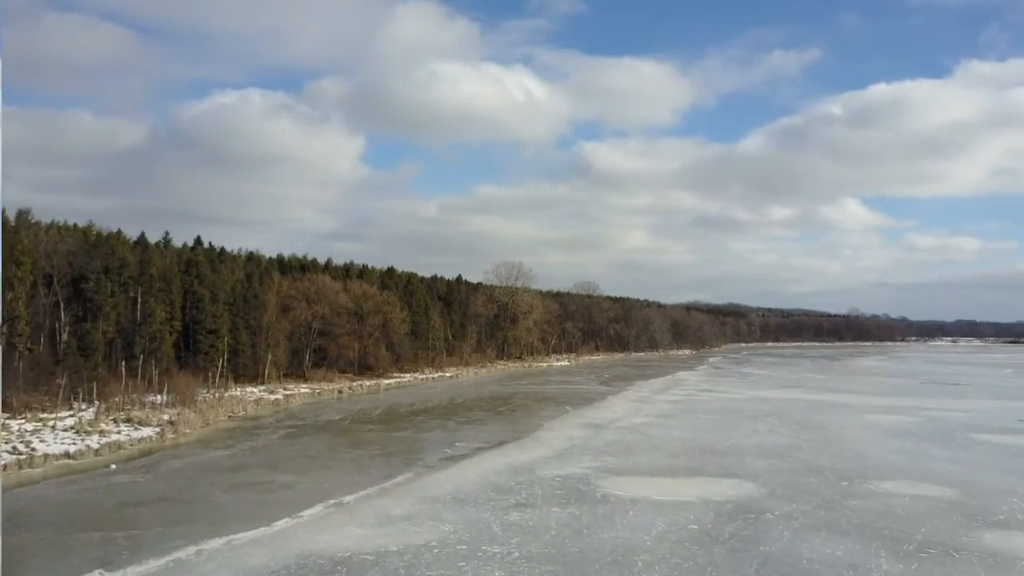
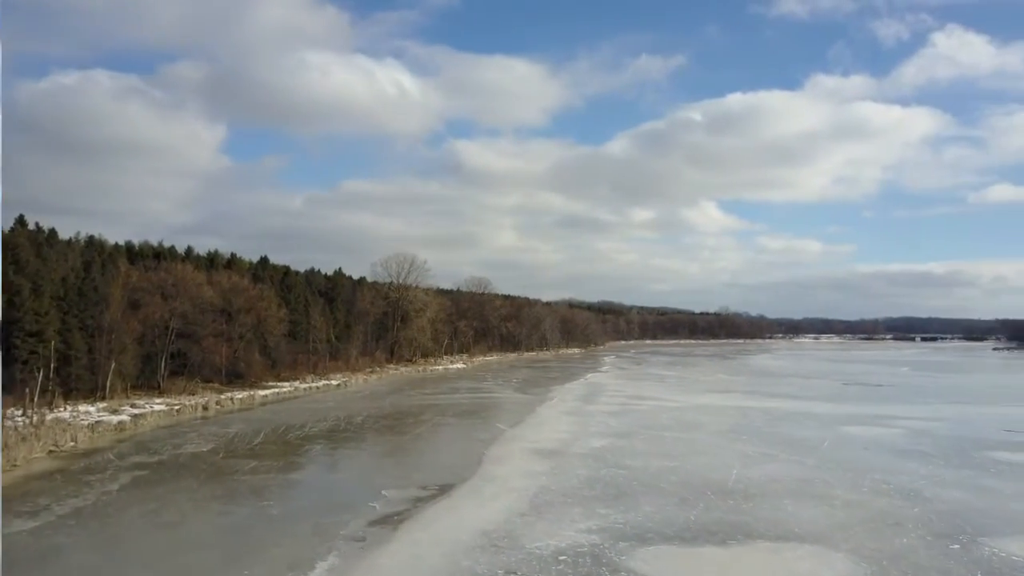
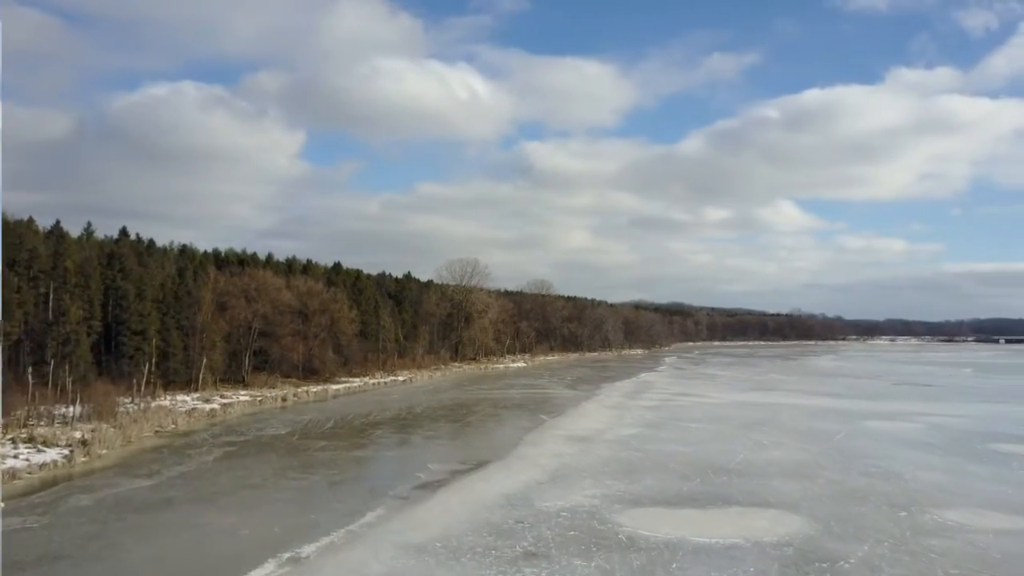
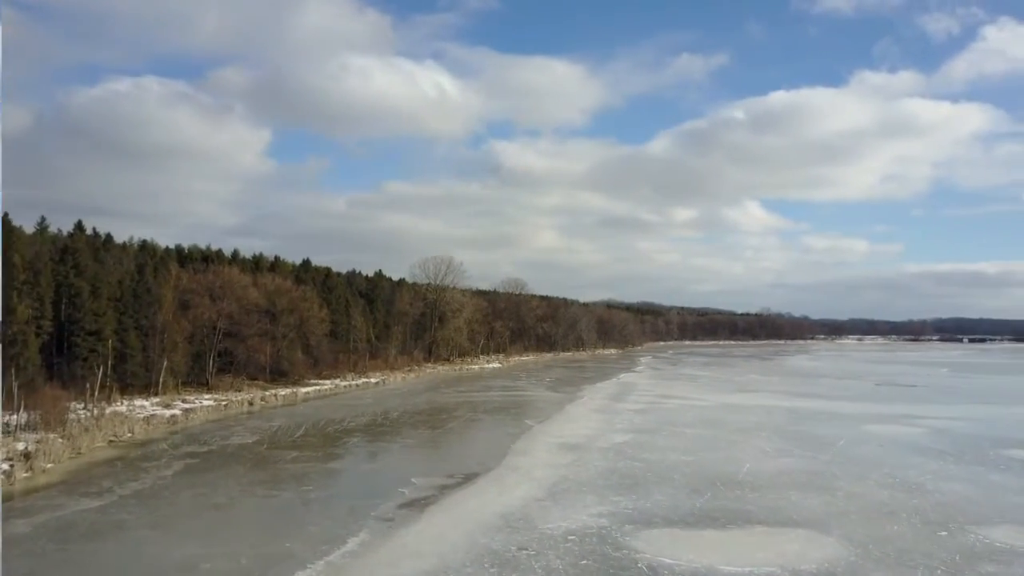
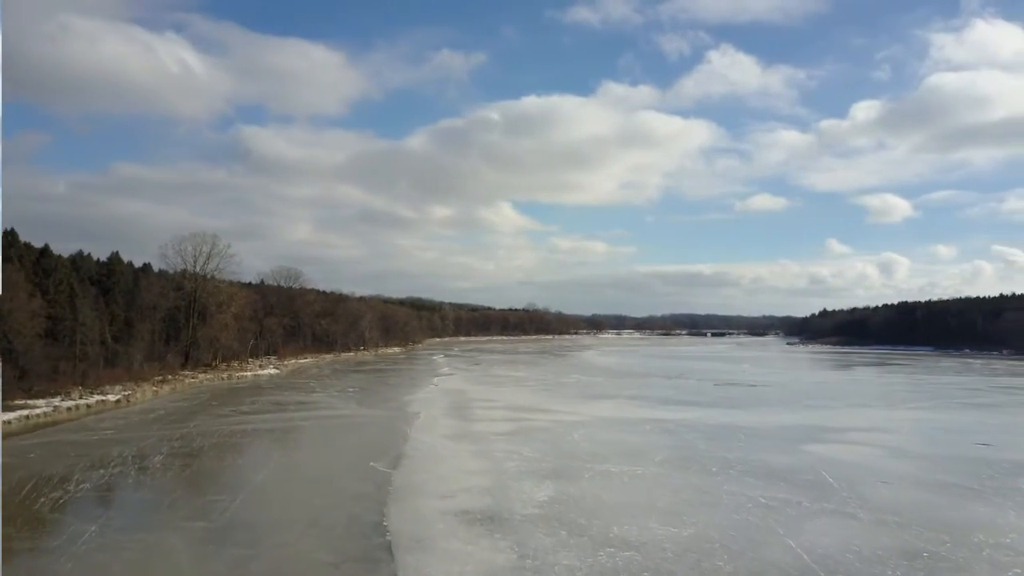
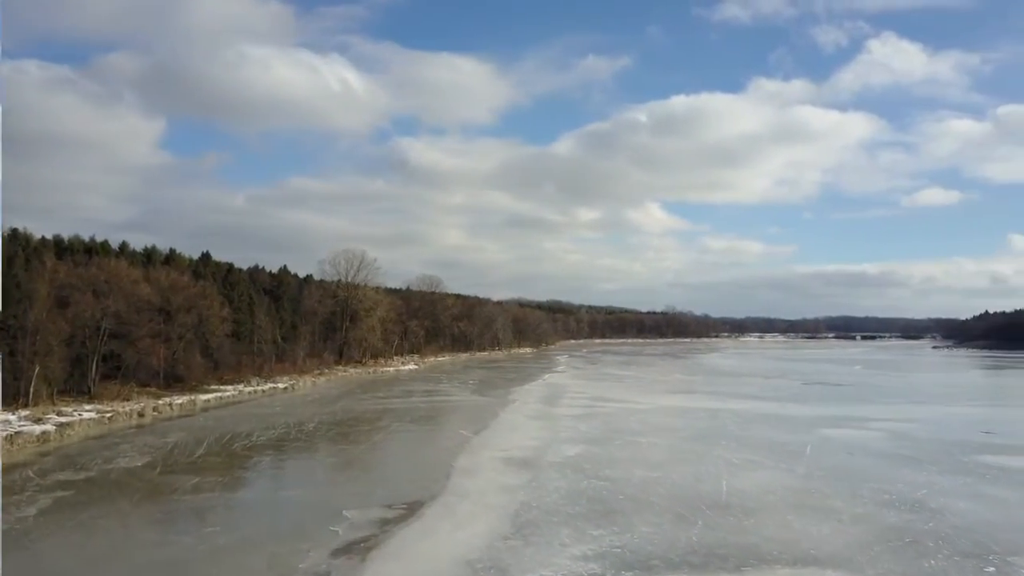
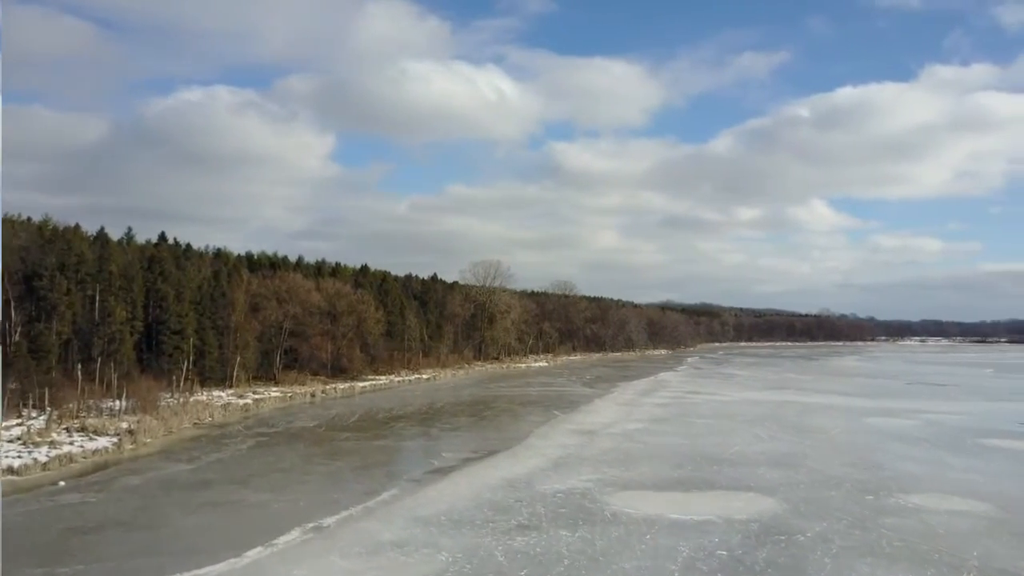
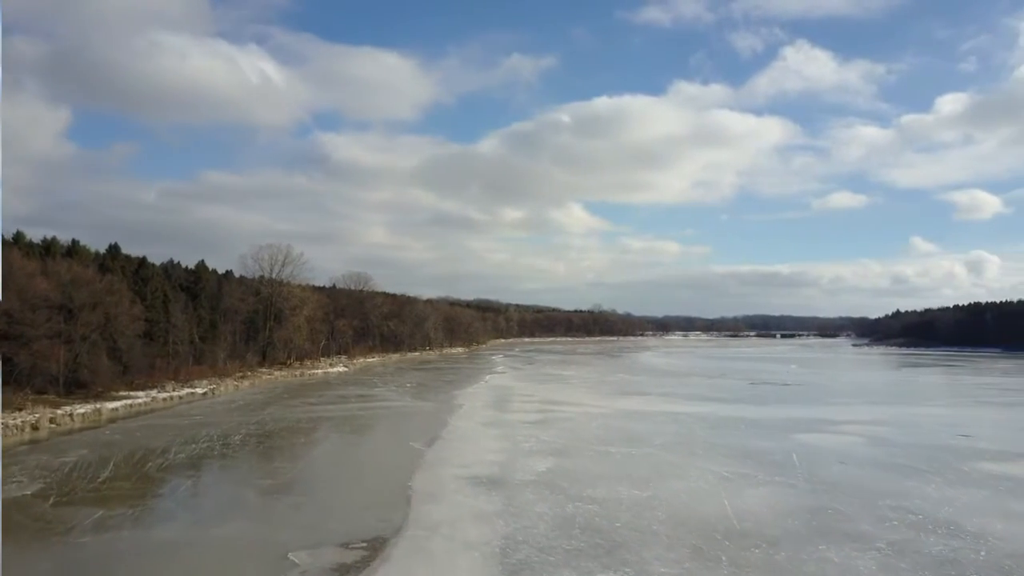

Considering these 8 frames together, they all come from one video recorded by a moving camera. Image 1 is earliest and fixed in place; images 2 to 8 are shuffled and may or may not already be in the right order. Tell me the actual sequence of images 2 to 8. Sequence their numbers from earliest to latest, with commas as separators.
7, 3, 4, 2, 6, 8, 5
